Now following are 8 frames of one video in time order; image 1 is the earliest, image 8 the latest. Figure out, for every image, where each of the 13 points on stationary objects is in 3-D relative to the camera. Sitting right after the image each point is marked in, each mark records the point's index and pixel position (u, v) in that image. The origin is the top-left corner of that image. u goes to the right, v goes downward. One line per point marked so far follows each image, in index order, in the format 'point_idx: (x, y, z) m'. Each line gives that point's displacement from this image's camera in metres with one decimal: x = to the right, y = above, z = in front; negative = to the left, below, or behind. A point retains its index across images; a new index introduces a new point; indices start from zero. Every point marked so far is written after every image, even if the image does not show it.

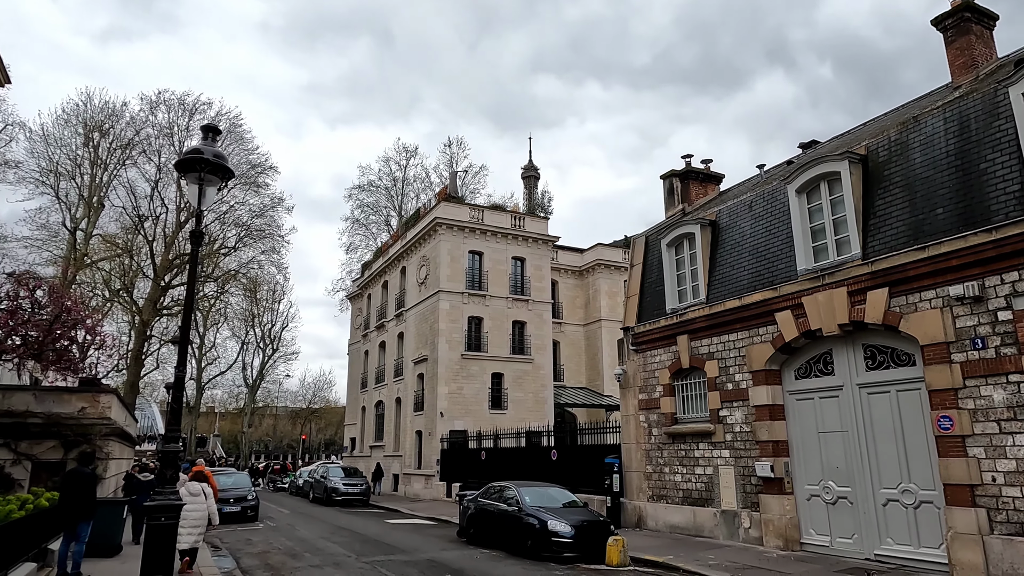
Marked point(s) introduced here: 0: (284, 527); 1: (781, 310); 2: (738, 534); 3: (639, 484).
0: (-6.1, -6.3, +17.5) m
1: (+5.1, -0.4, +12.5) m
2: (+4.4, -4.8, +12.9) m
3: (+3.0, -4.7, +15.7) m
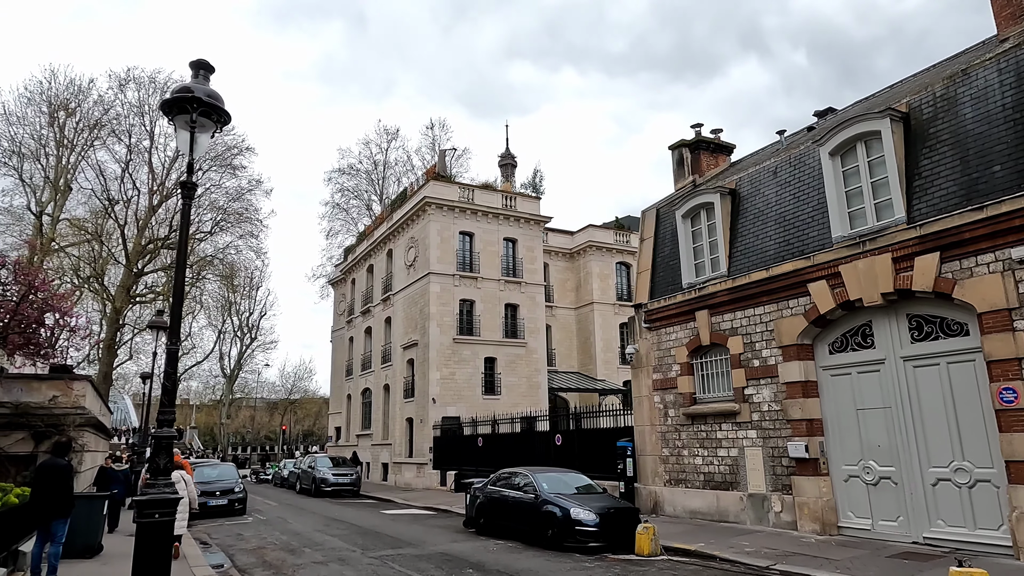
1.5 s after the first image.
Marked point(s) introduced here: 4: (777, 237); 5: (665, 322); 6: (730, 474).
0: (-5.9, -5.8, +16.5) m
1: (+5.4, +0.1, +11.7) m
2: (+4.7, -4.3, +12.2) m
3: (+3.2, -4.1, +14.9) m
4: (+5.1, +1.0, +12.8) m
5: (+3.5, -0.8, +15.2) m
6: (+4.3, -3.7, +13.1) m
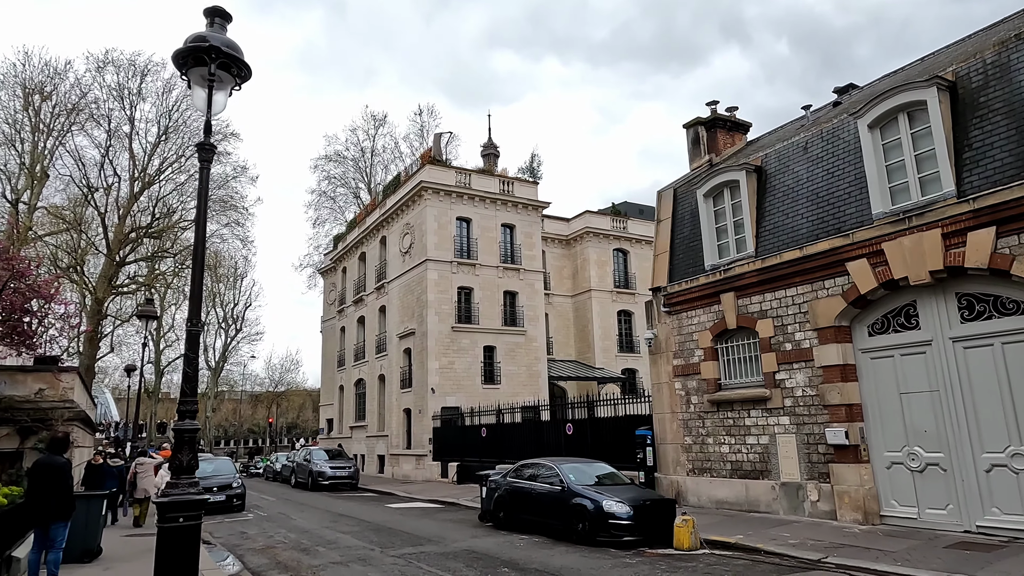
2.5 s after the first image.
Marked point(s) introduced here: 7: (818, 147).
0: (-5.6, -5.4, +15.7) m
1: (+5.8, +0.5, +11.2) m
2: (+5.1, -3.9, +11.7) m
3: (+3.6, -3.7, +14.4) m
4: (+5.5, +1.4, +12.3) m
5: (+3.9, -0.4, +14.6) m
6: (+4.7, -3.3, +12.6) m
7: (+5.8, +2.7, +12.6) m
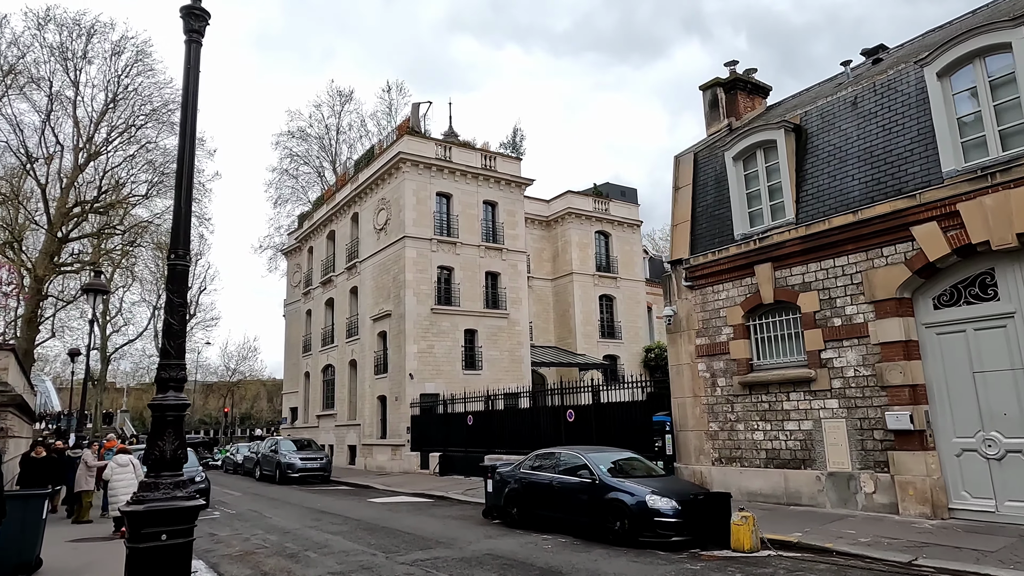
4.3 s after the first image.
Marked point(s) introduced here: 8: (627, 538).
0: (-5.5, -4.8, +13.9) m
1: (+6.2, +1.0, +10.0) m
2: (+5.5, -3.4, +10.5) m
3: (+3.7, -3.1, +13.1) m
4: (+5.9, +1.9, +11.0) m
5: (+4.0, +0.2, +13.3) m
6: (+5.0, -2.8, +11.4) m
7: (+6.2, +3.2, +11.4) m
8: (+1.6, -3.5, +9.1) m
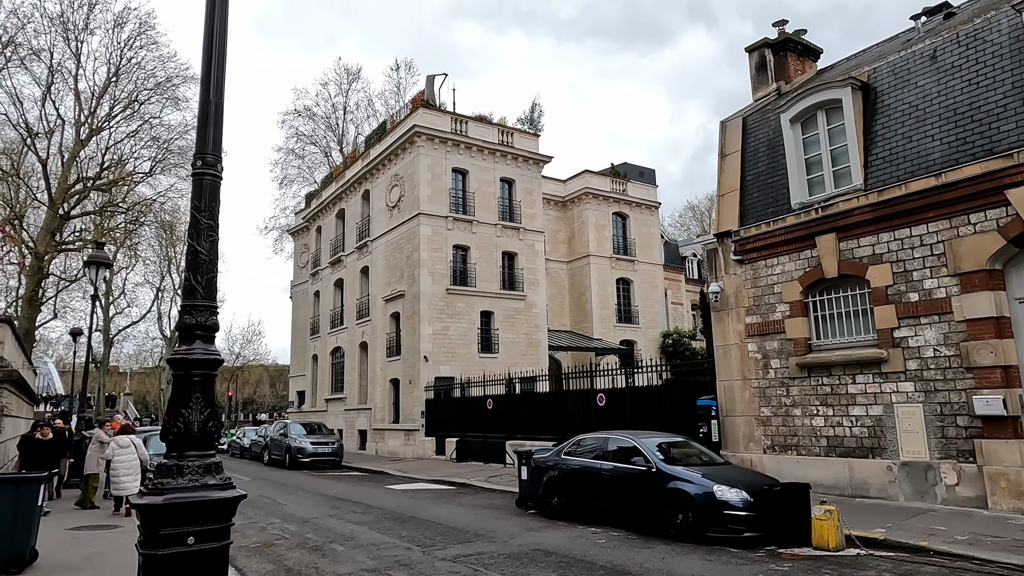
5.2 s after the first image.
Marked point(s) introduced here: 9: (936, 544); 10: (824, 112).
0: (-4.9, -4.2, +13.0) m
1: (+6.9, +1.4, +8.9) m
2: (+6.1, -3.0, +9.5) m
3: (+4.4, -2.6, +12.1) m
4: (+6.5, +2.3, +10.0) m
5: (+4.7, +0.7, +12.2) m
6: (+5.6, -2.4, +10.4) m
7: (+6.8, +3.6, +10.3) m
8: (+2.2, -3.0, +8.1) m
9: (+4.9, -3.0, +7.6) m
10: (+5.6, +3.1, +11.8) m
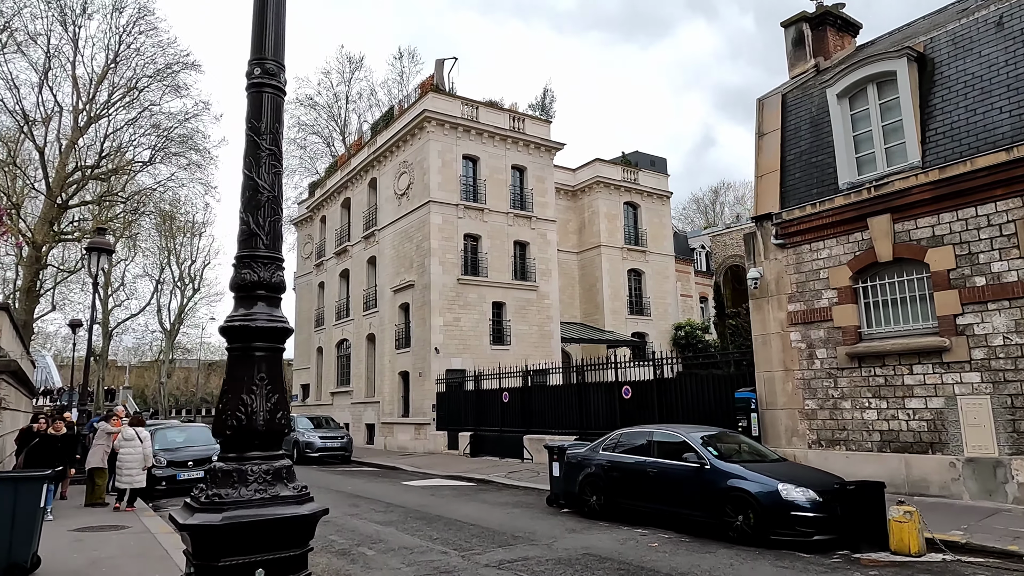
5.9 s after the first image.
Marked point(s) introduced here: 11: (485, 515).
0: (-4.4, -3.9, +12.3) m
1: (+7.4, +1.6, +8.2) m
2: (+6.6, -2.7, +8.9) m
3: (+4.9, -2.4, +11.4) m
4: (+7.1, +2.5, +9.3) m
5: (+5.2, +0.9, +11.5) m
6: (+6.1, -2.1, +9.7) m
7: (+7.4, +3.9, +9.6) m
8: (+2.7, -2.8, +7.5) m
9: (+5.4, -2.8, +7.0) m
10: (+6.1, +3.4, +11.1) m
11: (-0.4, -3.5, +10.0) m
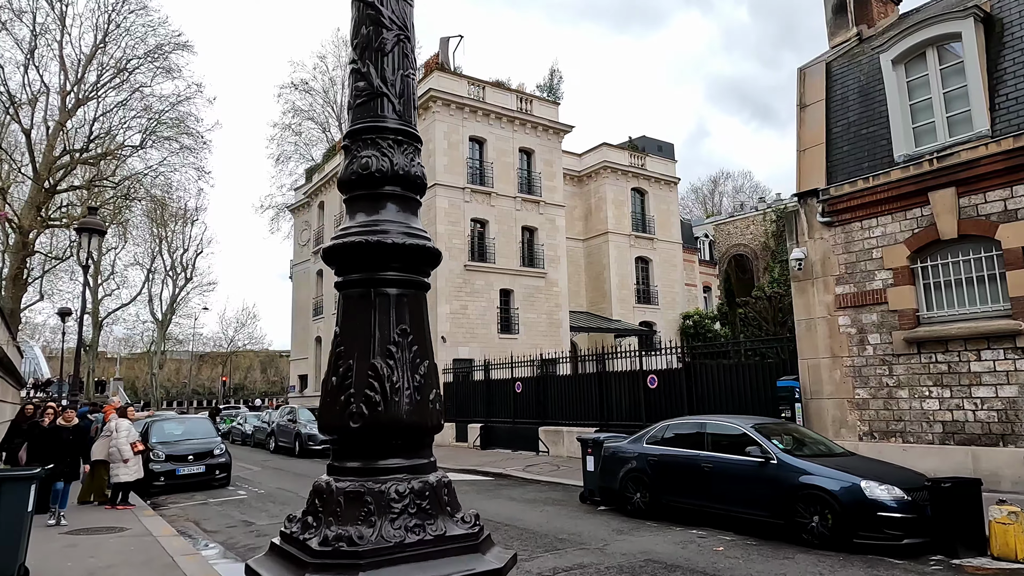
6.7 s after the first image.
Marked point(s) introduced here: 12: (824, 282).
0: (-3.9, -3.6, +11.4) m
1: (+7.9, +1.9, +7.5) m
2: (+7.1, -2.5, +8.1) m
3: (+5.3, -2.1, +10.7) m
4: (+7.5, +2.8, +8.5) m
5: (+5.7, +1.2, +10.7) m
6: (+6.6, -1.8, +9.0) m
7: (+7.9, +4.2, +8.7) m
8: (+3.2, -2.5, +6.7) m
9: (+5.9, -2.5, +6.2) m
10: (+6.6, +3.7, +10.2) m
11: (+0.1, -3.2, +9.2) m
12: (+5.3, +0.1, +11.1) m
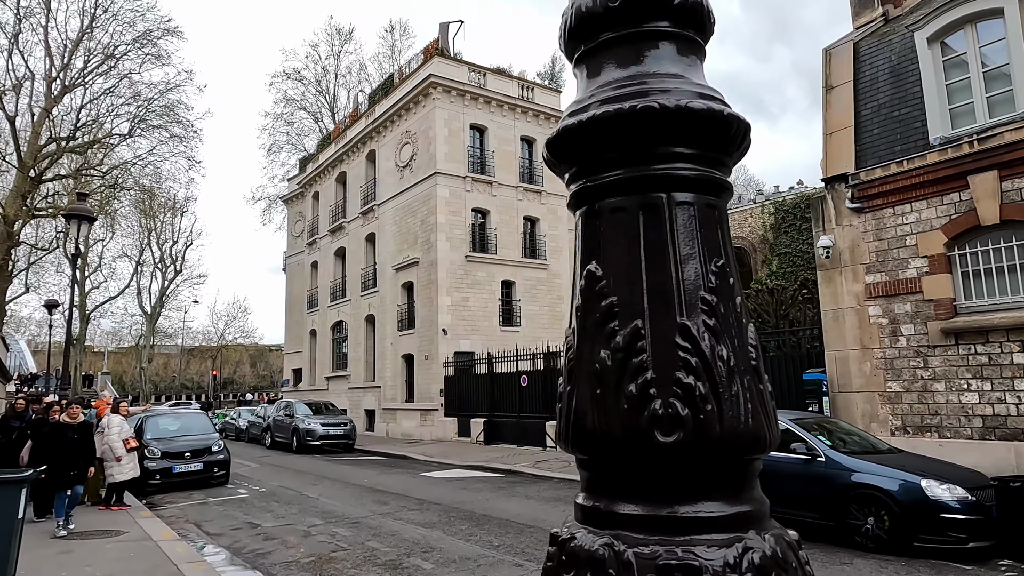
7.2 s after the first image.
0: (-3.7, -3.4, +10.9) m
1: (+8.2, +2.0, +7.0) m
2: (+7.4, -2.3, +7.7) m
3: (+5.6, -1.9, +10.2) m
4: (+7.9, +3.0, +8.0) m
5: (+5.9, +1.4, +10.3) m
6: (+6.9, -1.7, +8.5) m
7: (+8.2, +4.3, +8.3) m
8: (+3.6, -2.4, +6.2) m
9: (+6.3, -2.4, +5.8) m
10: (+6.8, +3.9, +9.8) m
11: (+0.3, -3.0, +8.7) m
12: (+5.5, +0.3, +10.7) m
